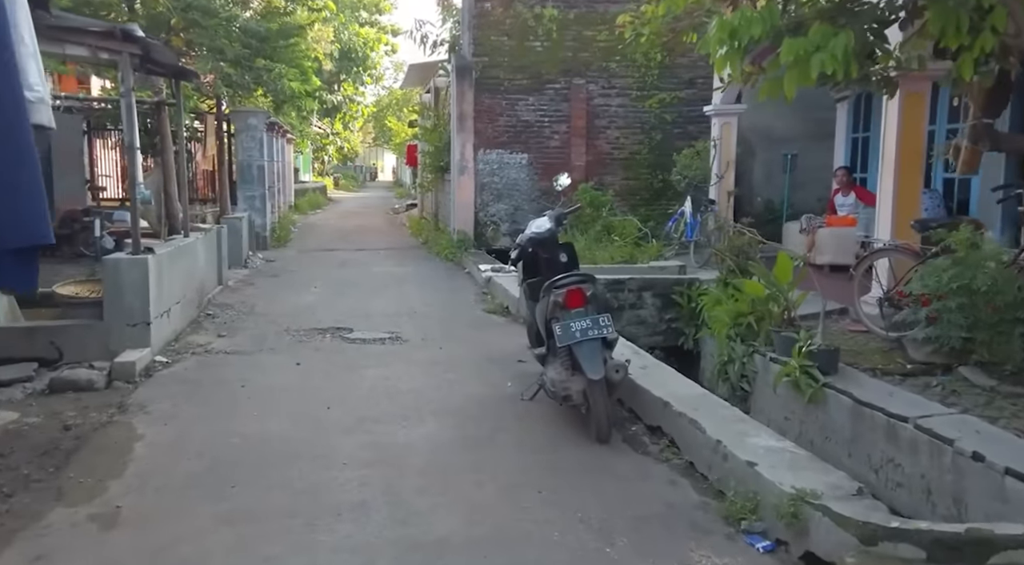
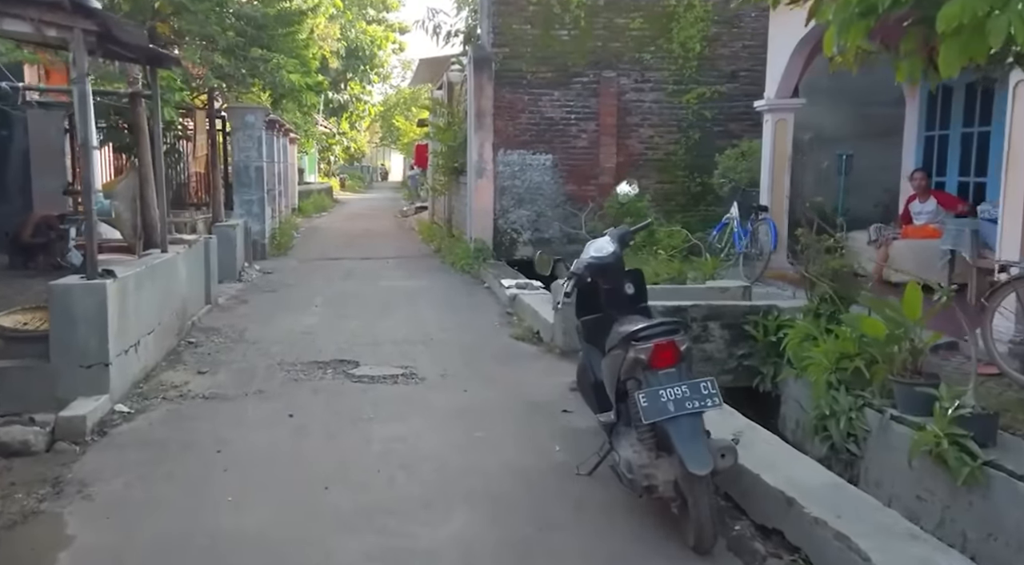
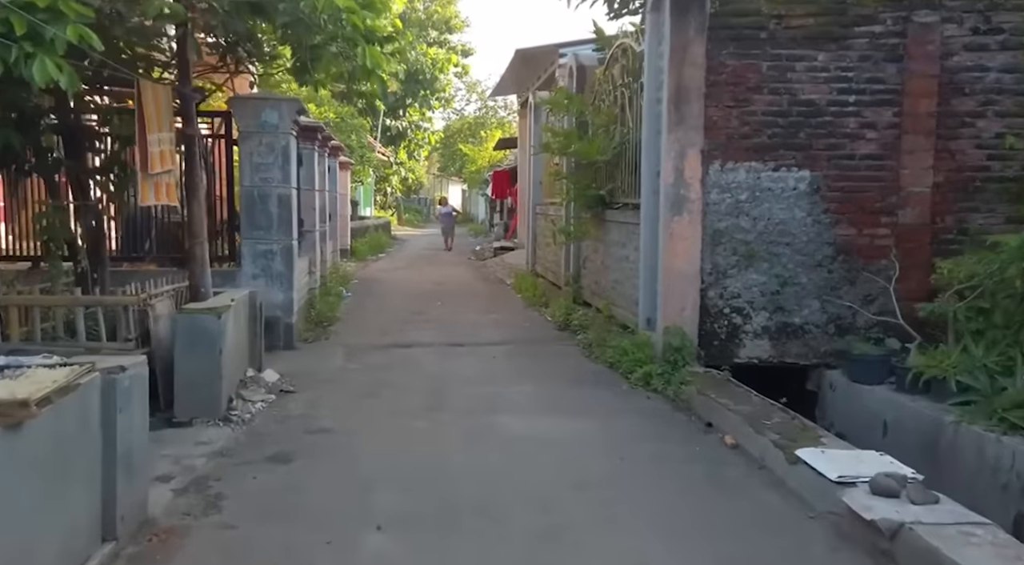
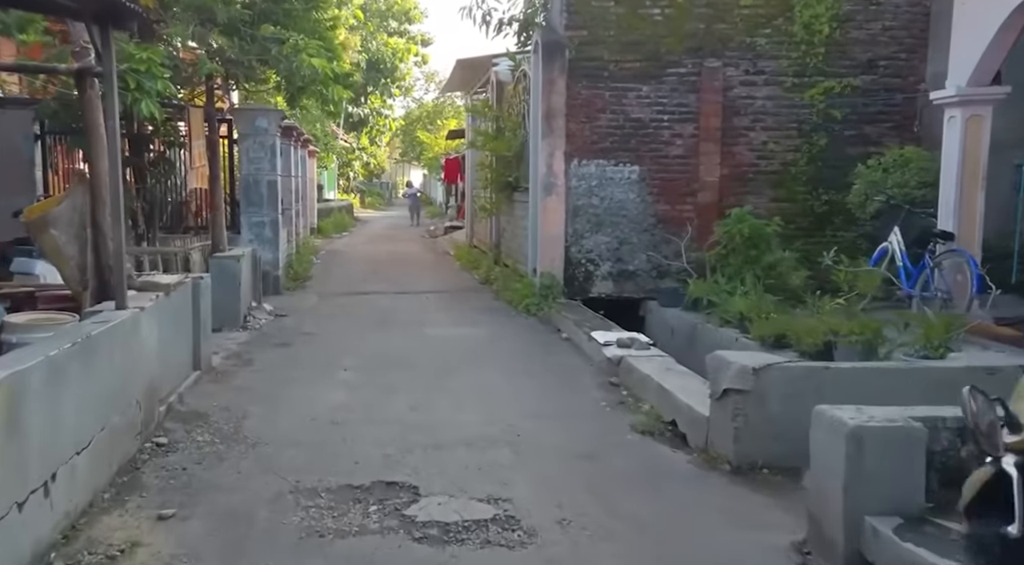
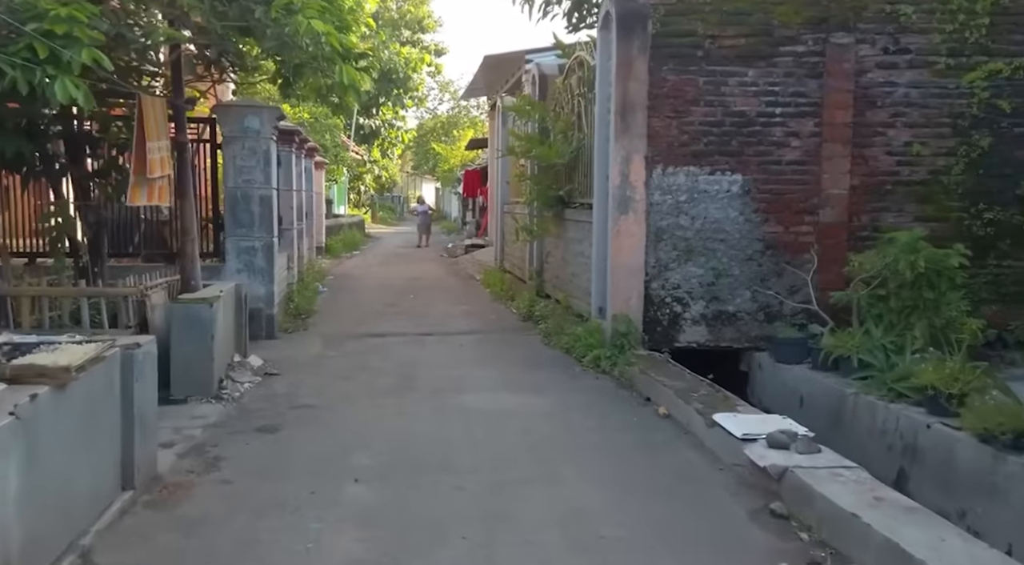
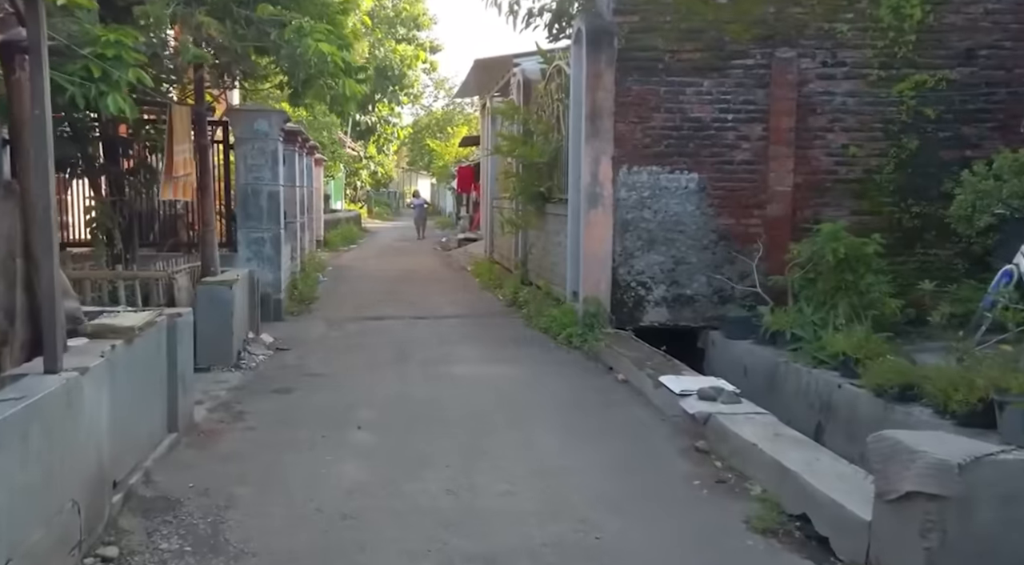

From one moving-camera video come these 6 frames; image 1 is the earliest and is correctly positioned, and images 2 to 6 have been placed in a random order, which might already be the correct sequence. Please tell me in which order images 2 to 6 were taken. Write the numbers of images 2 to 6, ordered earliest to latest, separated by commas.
2, 4, 6, 5, 3
